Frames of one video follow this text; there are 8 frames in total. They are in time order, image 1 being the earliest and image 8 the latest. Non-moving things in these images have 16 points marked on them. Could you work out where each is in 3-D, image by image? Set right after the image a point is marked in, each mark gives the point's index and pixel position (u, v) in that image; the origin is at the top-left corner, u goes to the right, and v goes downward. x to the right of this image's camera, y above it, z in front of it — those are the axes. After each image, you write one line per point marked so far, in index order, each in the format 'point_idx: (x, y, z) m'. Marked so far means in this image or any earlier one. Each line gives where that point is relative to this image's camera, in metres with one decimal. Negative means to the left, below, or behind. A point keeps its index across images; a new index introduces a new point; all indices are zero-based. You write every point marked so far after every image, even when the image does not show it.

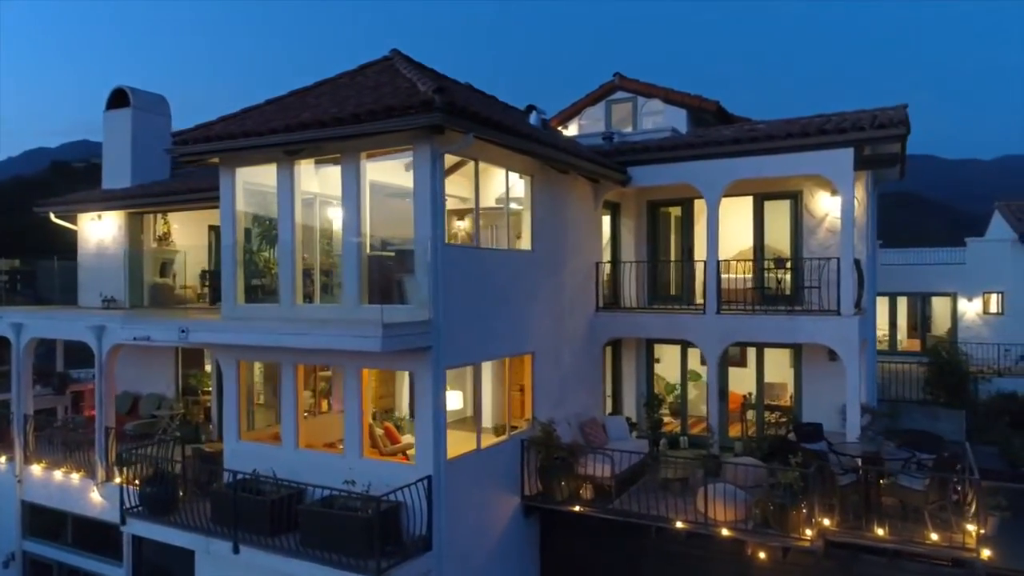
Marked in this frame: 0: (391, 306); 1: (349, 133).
0: (-1.6, -0.2, +9.7) m
1: (-2.0, +1.9, +9.3) m
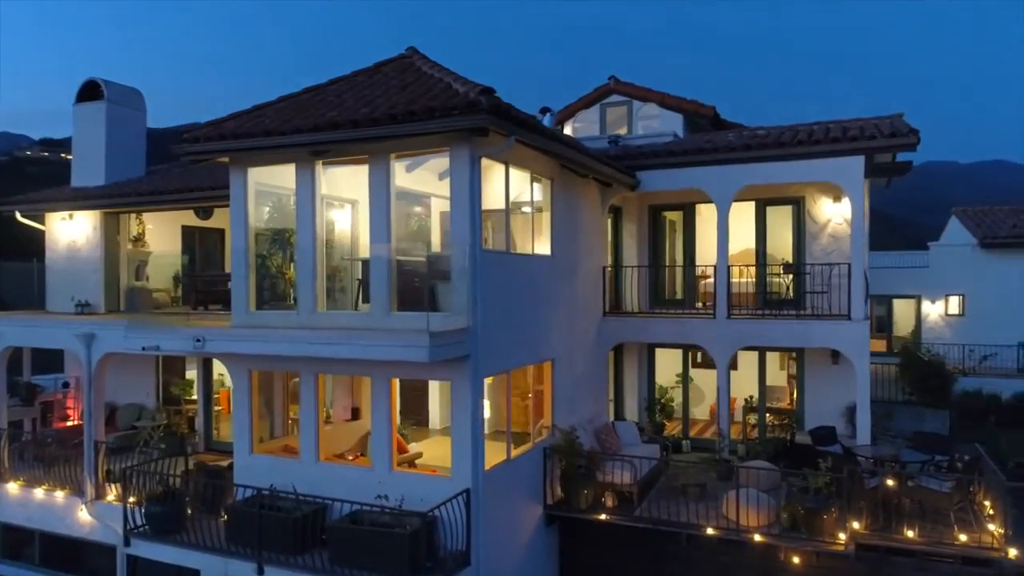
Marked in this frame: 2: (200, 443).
0: (-1.1, -0.3, +9.4) m
1: (-1.5, +1.8, +8.9) m
2: (-6.1, -3.0, +14.7) m
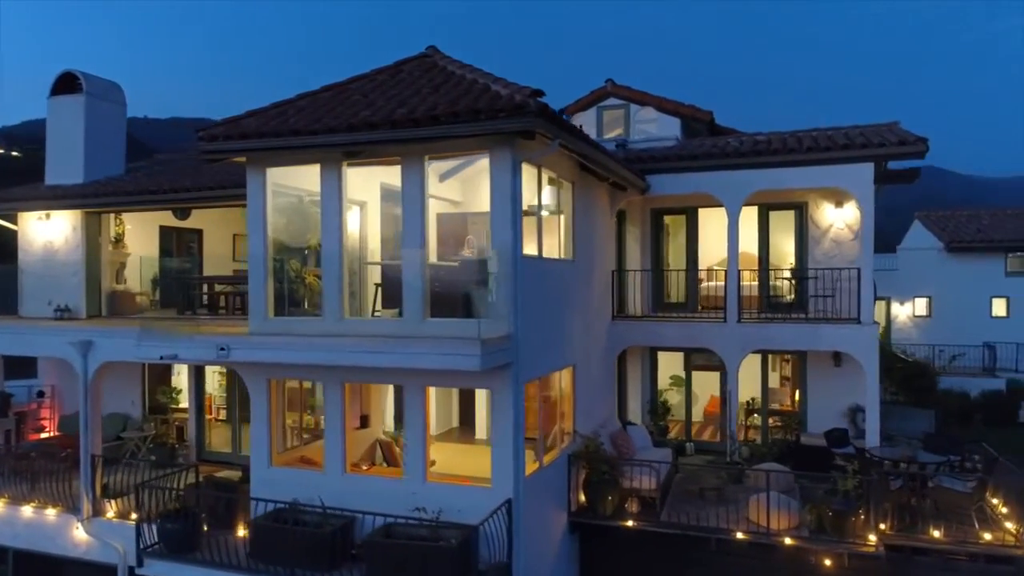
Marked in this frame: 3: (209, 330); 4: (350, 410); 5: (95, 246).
0: (-0.6, -0.4, +9.2) m
1: (-1.0, +1.7, +8.6) m
2: (-6.0, -3.1, +14.1) m
3: (-4.0, -0.6, +10.1) m
4: (-2.1, -1.6, +9.7) m
5: (-8.1, +0.8, +14.8) m
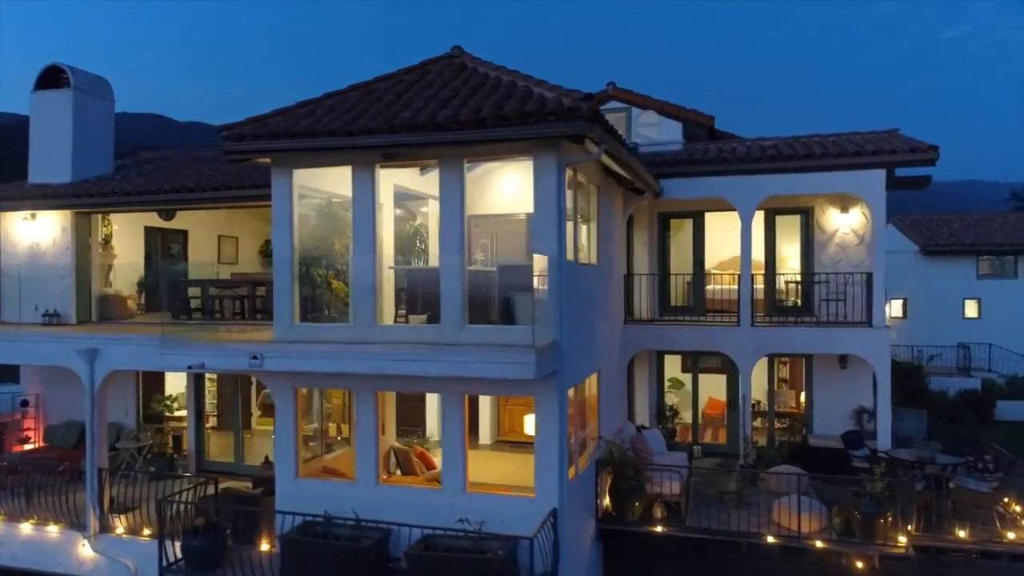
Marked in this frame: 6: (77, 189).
0: (-0.1, -0.5, +9.0) m
1: (-0.5, +1.7, +8.5) m
2: (-5.8, -3.2, +13.6) m
3: (-3.6, -0.6, +9.8) m
4: (-1.6, -1.6, +9.5) m
5: (-7.9, +0.7, +14.1) m
6: (-7.9, +1.8, +13.7) m
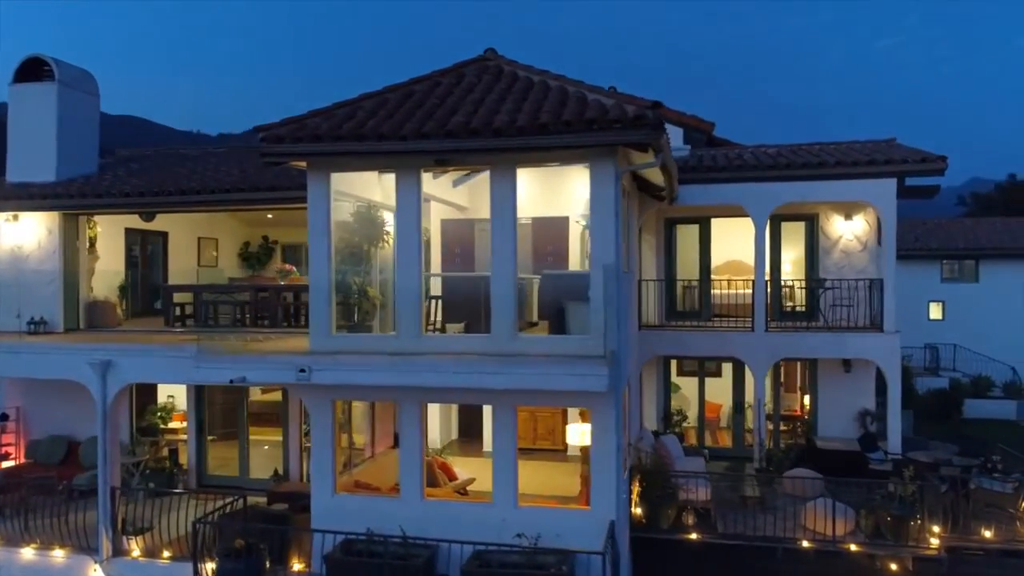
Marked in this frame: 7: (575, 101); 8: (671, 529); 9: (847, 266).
0: (+0.5, -0.6, +8.9) m
1: (+0.2, +1.6, +8.3) m
2: (-5.5, -3.3, +13.0) m
3: (-3.0, -0.7, +9.3) m
4: (-1.0, -1.7, +9.2) m
5: (-7.7, +0.6, +13.3) m
6: (-7.6, +1.7, +12.9) m
7: (+0.7, +2.1, +8.7) m
8: (+2.3, -3.4, +10.9) m
9: (+6.3, +0.4, +14.2) m
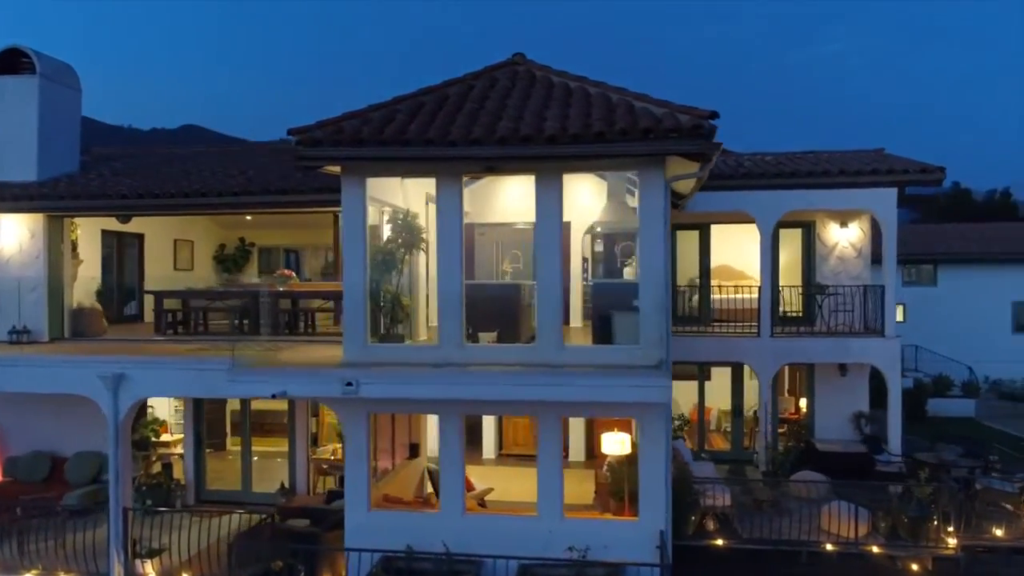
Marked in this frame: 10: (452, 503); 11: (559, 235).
0: (+1.0, -0.7, +8.8) m
1: (+0.8, +1.5, +8.2) m
2: (-5.3, -3.4, +12.4) m
3: (-2.5, -0.9, +8.9) m
4: (-0.5, -1.8, +9.0) m
5: (-7.5, +0.5, +12.6) m
6: (-7.4, +1.6, +12.2) m
7: (+1.3, +2.0, +8.6) m
8: (+2.6, -3.5, +10.9) m
9: (+6.4, +0.3, +14.6) m
10: (-0.7, -2.5, +8.9) m
11: (+0.5, +0.6, +8.7) m
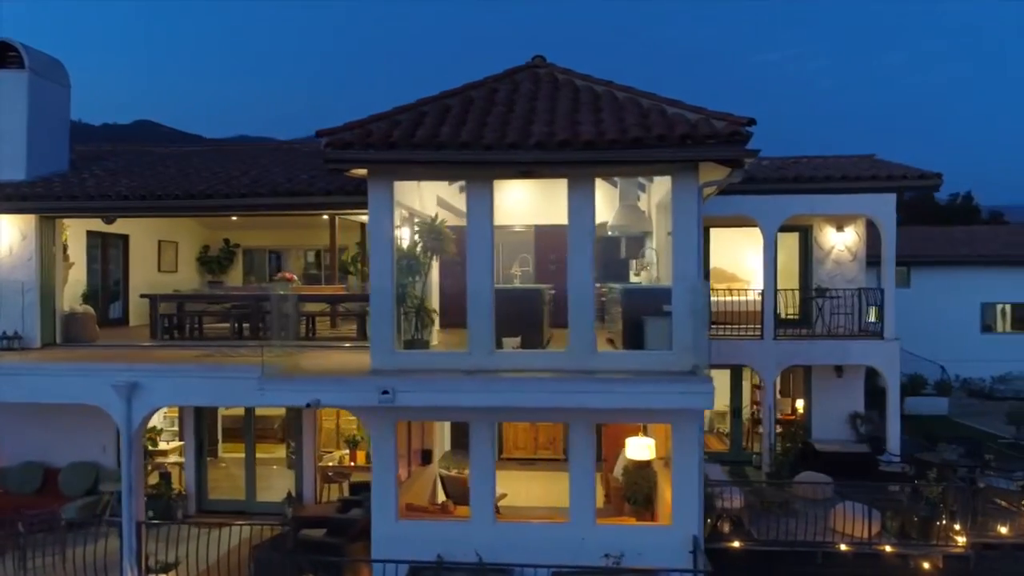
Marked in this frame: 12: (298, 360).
0: (+1.4, -0.7, +8.7) m
1: (+1.2, +1.4, +8.1) m
2: (-5.1, -3.4, +12.0) m
3: (-2.1, -0.9, +8.7) m
4: (-0.1, -1.9, +8.9) m
5: (-7.3, +0.5, +12.1) m
6: (-7.2, +1.5, +11.7) m
7: (+1.6, +2.0, +8.6) m
8: (+2.9, -3.6, +11.0) m
9: (+6.4, +0.2, +14.9) m
10: (-0.3, -2.6, +8.8) m
11: (+0.9, +0.5, +8.7) m
12: (-2.7, -0.9, +9.5) m
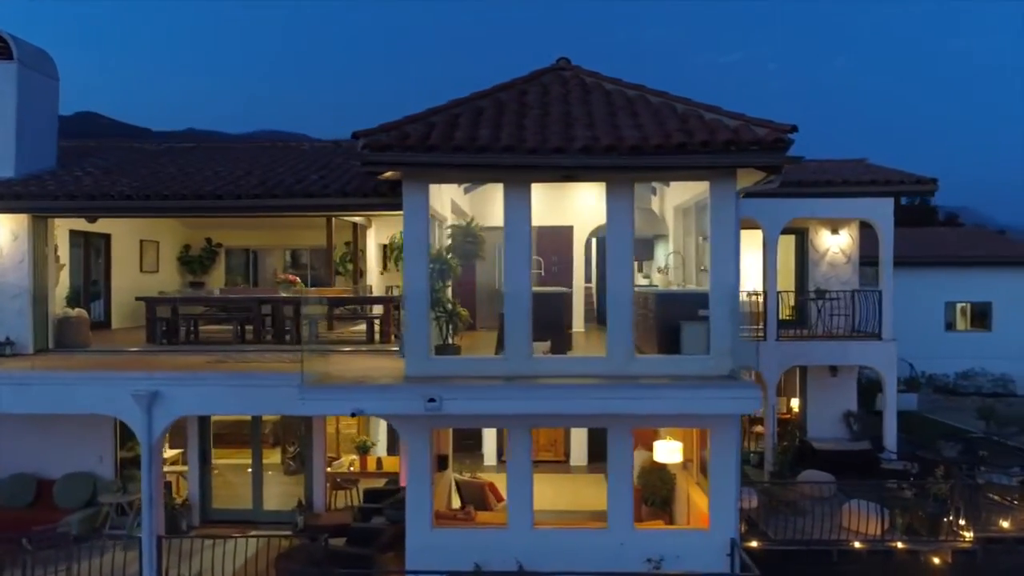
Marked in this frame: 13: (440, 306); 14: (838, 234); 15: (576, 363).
0: (+1.8, -0.8, +8.8) m
1: (+1.7, +1.3, +8.1) m
2: (-4.9, -3.5, +11.6) m
3: (-1.7, -1.0, +8.5) m
4: (+0.3, -2.0, +8.8) m
5: (-7.1, +0.4, +11.5) m
6: (-6.9, +1.5, +11.1) m
7: (+2.1, +1.9, +8.6) m
8: (+3.2, -3.6, +11.1) m
9: (+6.4, +0.2, +15.2) m
10: (+0.1, -2.6, +8.7) m
11: (+1.3, +0.5, +8.6) m
12: (-2.3, -1.0, +9.3) m
13: (-0.8, -0.2, +8.8) m
14: (+6.5, +1.1, +15.1) m
15: (+0.8, -0.8, +8.7) m
